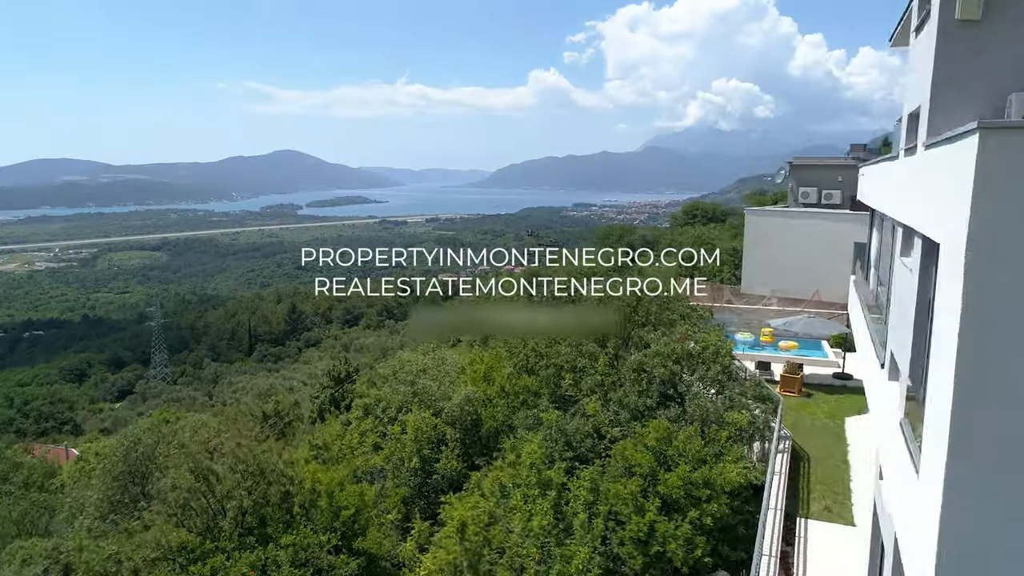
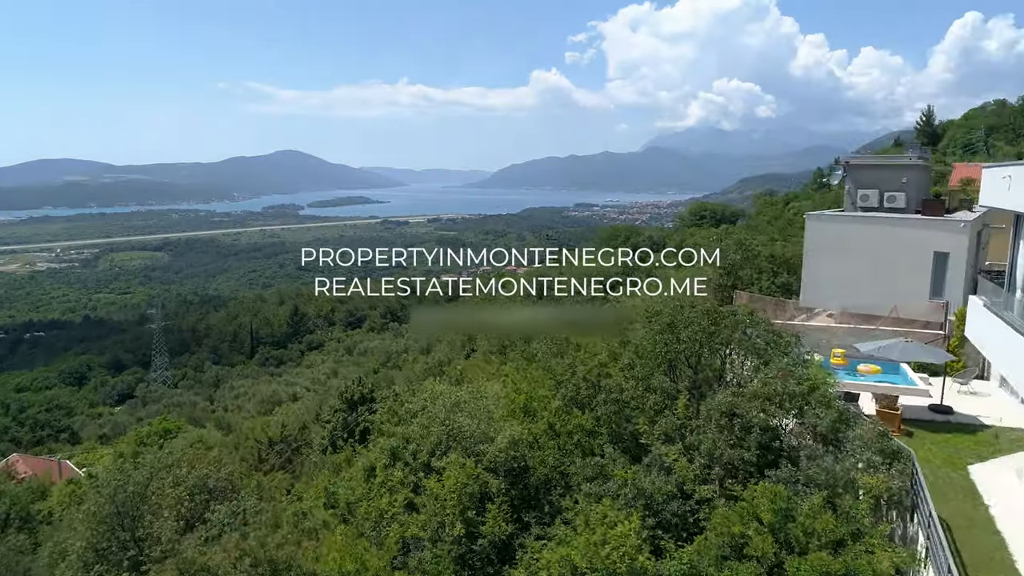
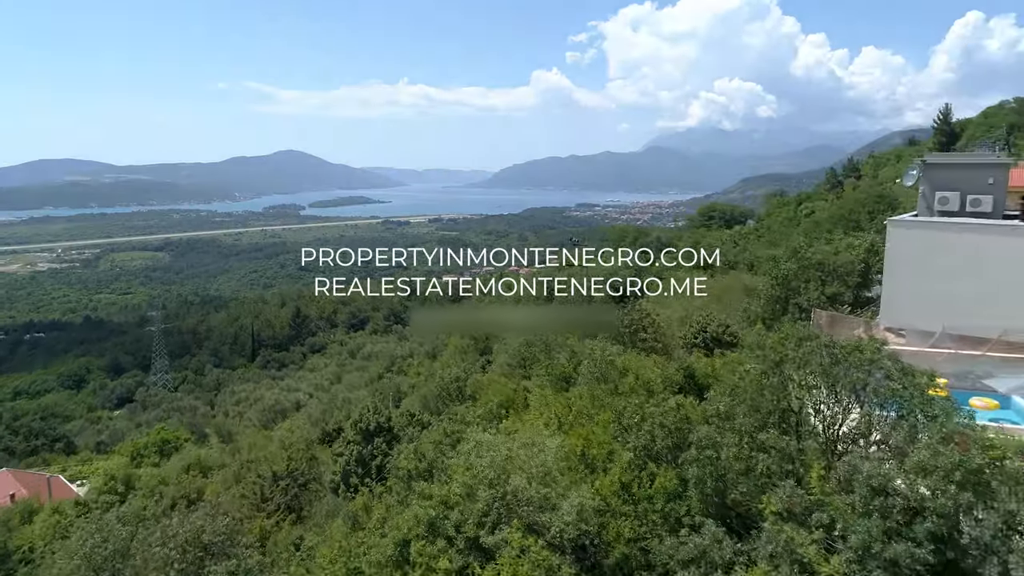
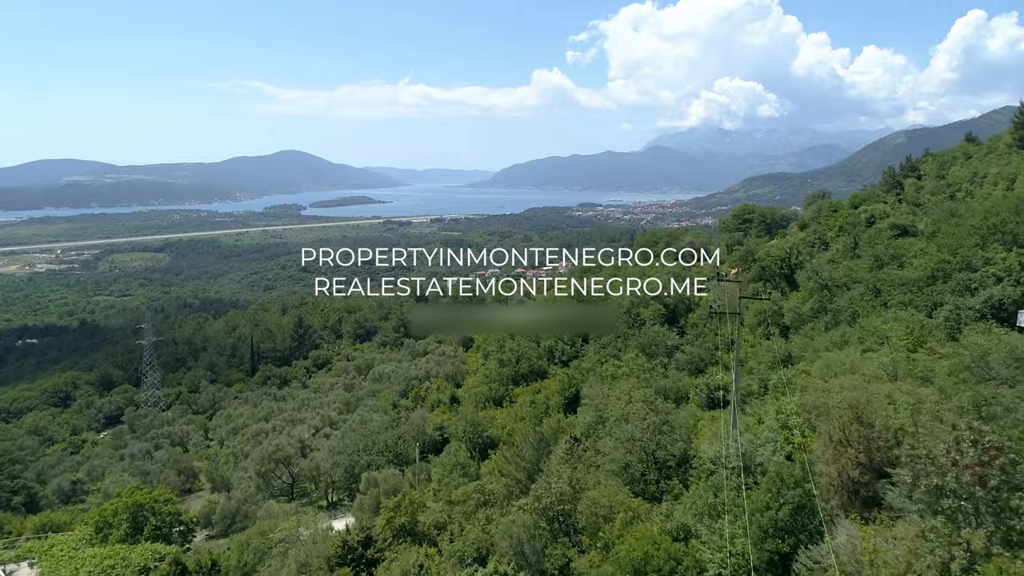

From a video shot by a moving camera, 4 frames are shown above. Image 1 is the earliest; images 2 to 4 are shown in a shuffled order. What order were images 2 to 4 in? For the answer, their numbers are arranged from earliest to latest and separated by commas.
2, 3, 4
